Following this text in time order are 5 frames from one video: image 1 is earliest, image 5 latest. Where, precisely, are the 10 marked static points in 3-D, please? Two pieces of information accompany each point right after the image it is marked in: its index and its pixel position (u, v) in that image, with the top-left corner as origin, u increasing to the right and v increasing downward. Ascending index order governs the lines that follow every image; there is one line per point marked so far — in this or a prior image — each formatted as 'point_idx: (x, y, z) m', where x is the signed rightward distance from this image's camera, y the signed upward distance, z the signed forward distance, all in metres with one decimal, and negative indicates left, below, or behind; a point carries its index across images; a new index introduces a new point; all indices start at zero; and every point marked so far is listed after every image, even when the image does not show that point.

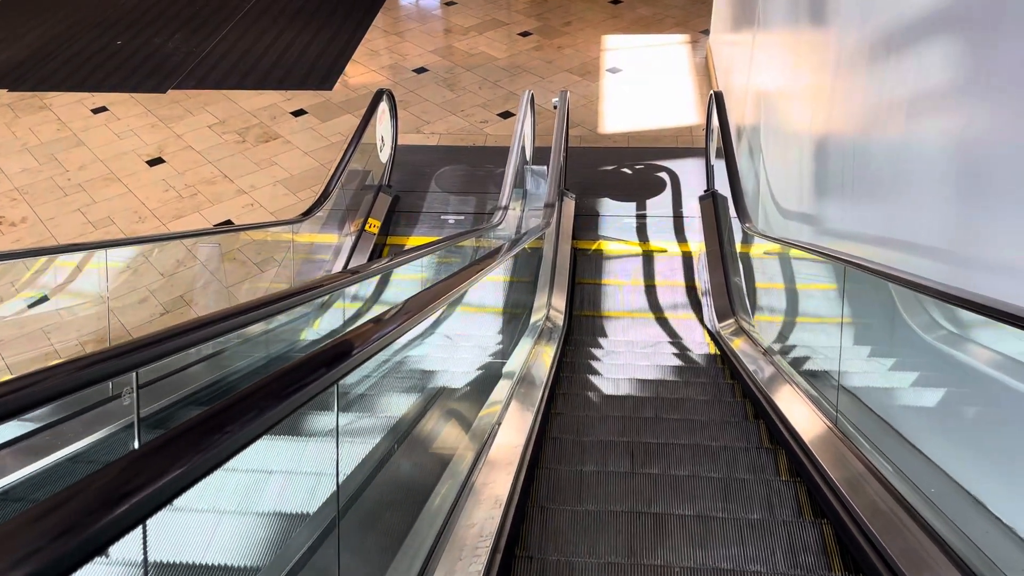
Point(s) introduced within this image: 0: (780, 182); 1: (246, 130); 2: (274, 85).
0: (+1.7, +0.7, +4.9) m
1: (-2.6, +1.5, +7.6) m
2: (-2.5, +2.1, +8.4) m
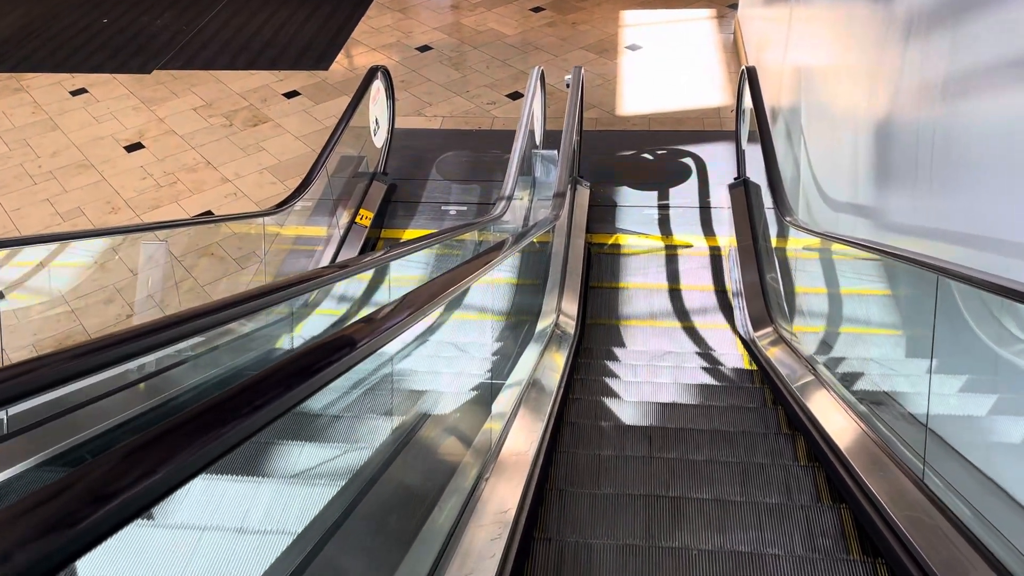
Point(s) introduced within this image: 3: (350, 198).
0: (+1.7, +0.6, +4.3) m
1: (-2.5, +1.6, +7.0) m
2: (-2.4, +2.2, +7.8) m
3: (-1.2, +0.7, +6.0) m
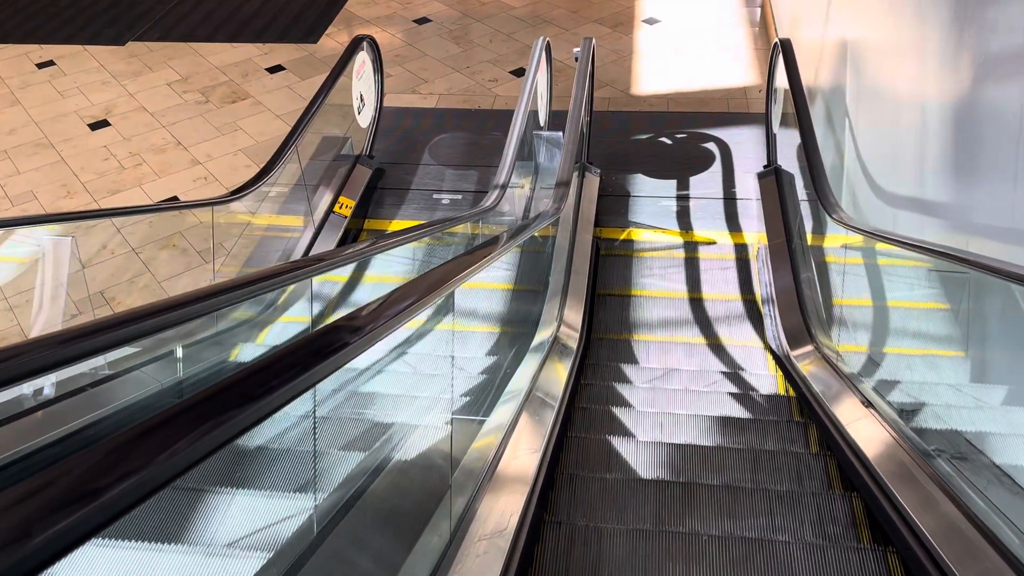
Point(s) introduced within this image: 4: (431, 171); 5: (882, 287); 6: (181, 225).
0: (+1.7, +0.6, +3.6) m
1: (-2.4, +1.6, +6.4) m
2: (-2.4, +2.3, +7.2) m
3: (-1.2, +0.7, +5.4) m
4: (-0.6, +0.8, +5.6) m
5: (+1.6, 0.0, +3.3) m
6: (-1.9, +0.3, +4.5) m
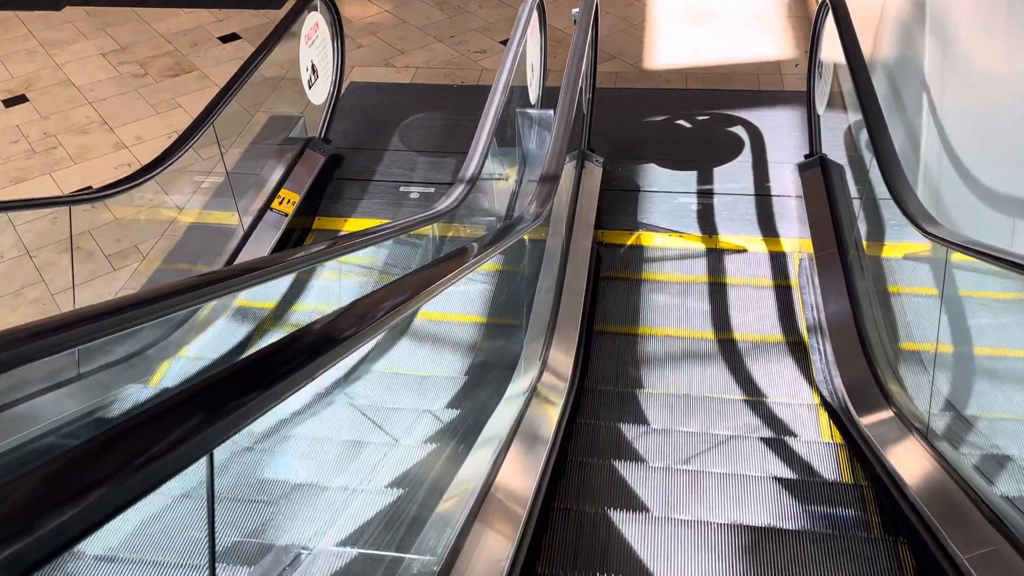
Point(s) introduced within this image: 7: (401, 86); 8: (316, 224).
0: (+1.6, +0.5, +2.6) m
1: (-2.5, +1.6, +5.5) m
2: (-2.4, +2.2, +6.2) m
3: (-1.3, +0.6, +4.5) m
4: (-0.7, +0.8, +4.7) m
5: (+1.4, -0.1, +2.4) m
6: (-2.0, +0.3, +3.6) m
7: (-0.7, +1.3, +5.3) m
8: (-1.1, +0.4, +4.4) m
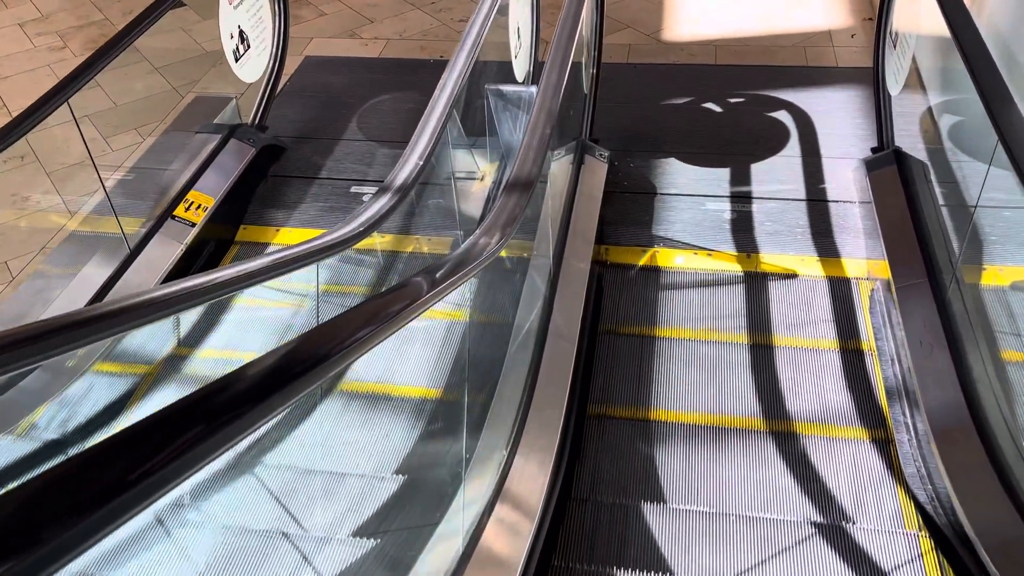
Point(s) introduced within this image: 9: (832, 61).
0: (+1.4, +0.3, +1.7) m
1: (-2.5, +1.5, +4.6) m
2: (-2.4, +2.2, +5.4) m
3: (-1.4, +0.5, +3.6) m
4: (-0.7, +0.7, +3.8) m
5: (+1.3, -0.3, +1.4) m
6: (-2.1, +0.2, +2.7) m
7: (-0.8, +1.2, +4.4) m
8: (-1.1, +0.3, +3.5) m
9: (+1.8, +1.2, +4.3) m
